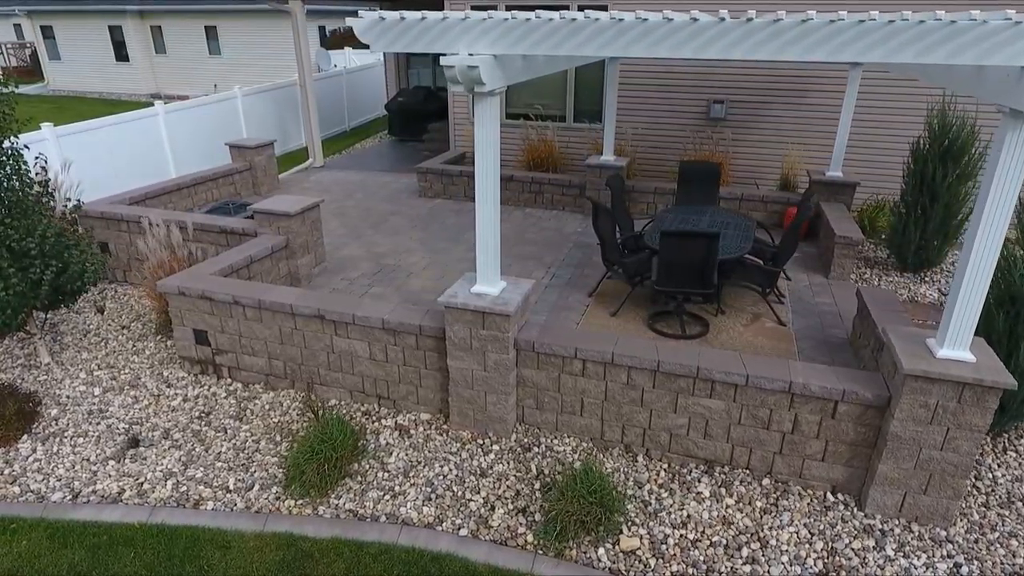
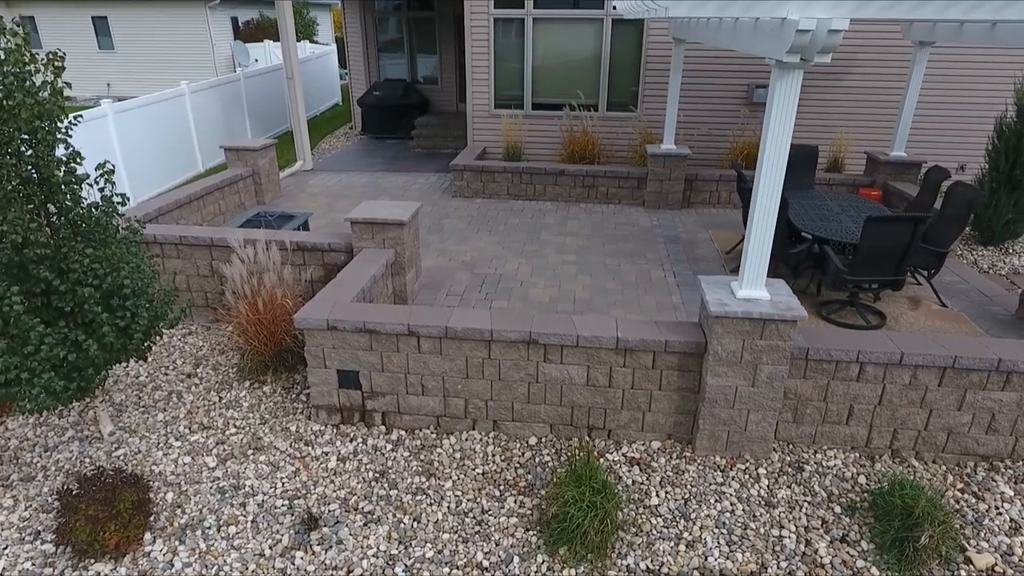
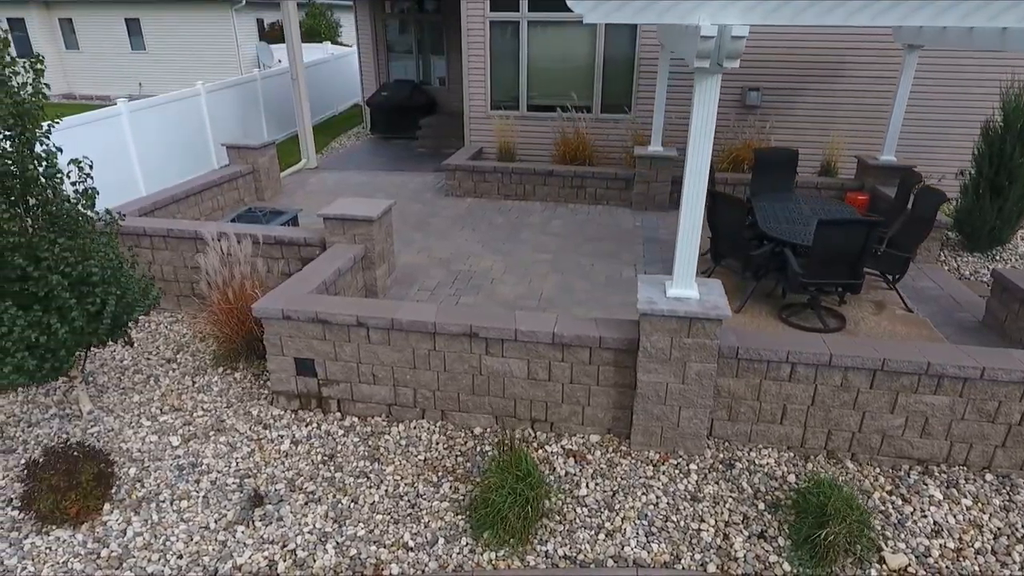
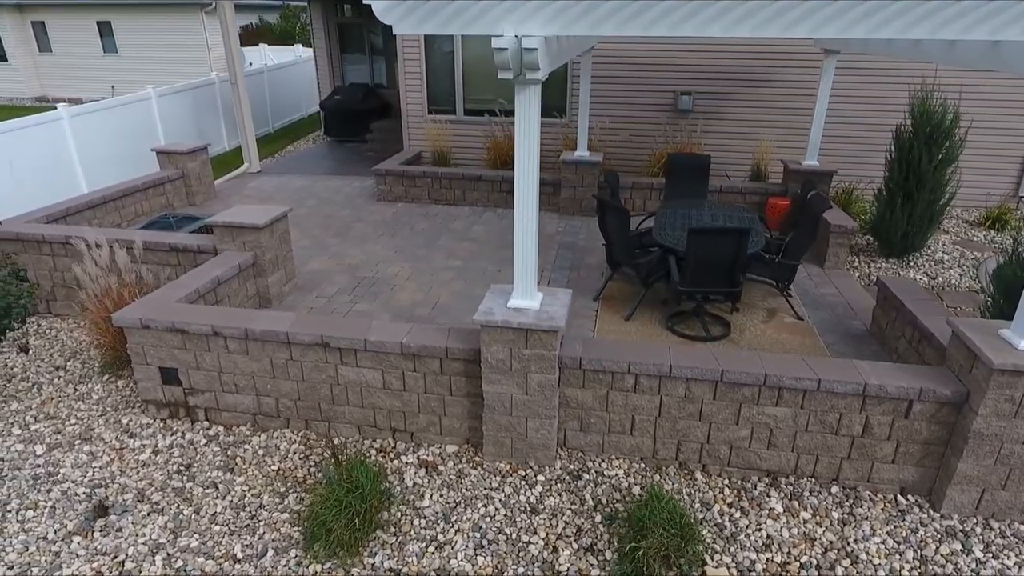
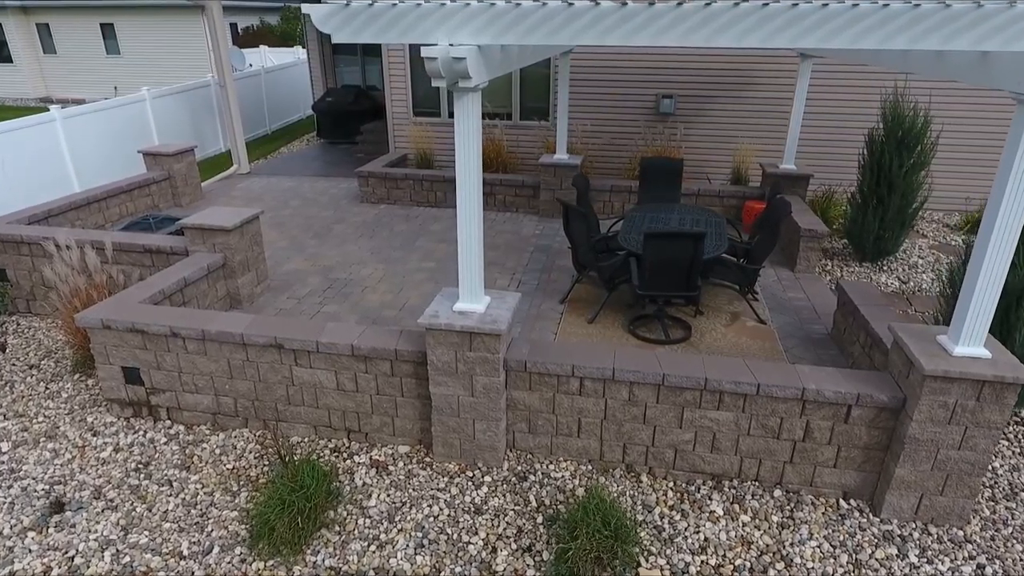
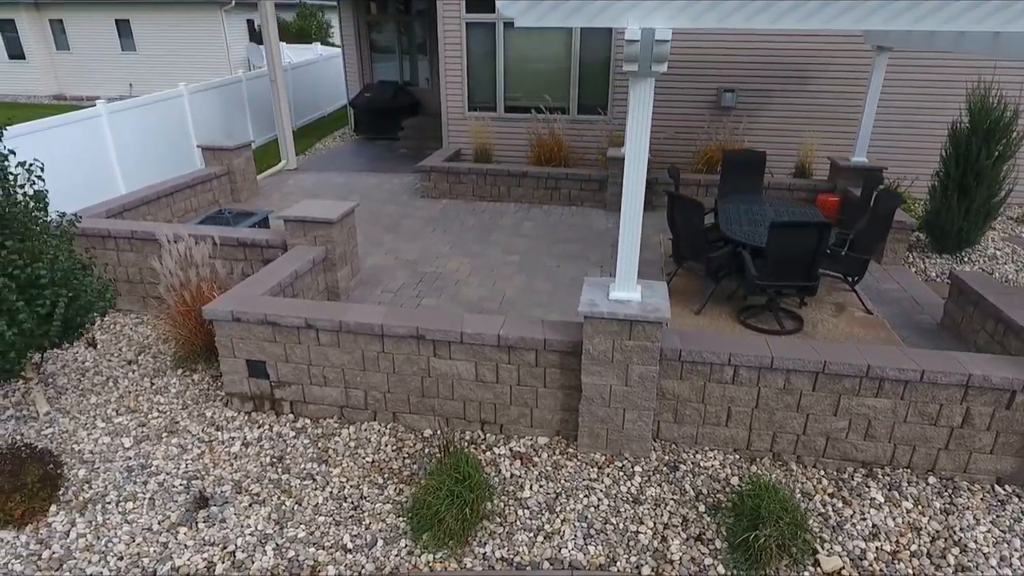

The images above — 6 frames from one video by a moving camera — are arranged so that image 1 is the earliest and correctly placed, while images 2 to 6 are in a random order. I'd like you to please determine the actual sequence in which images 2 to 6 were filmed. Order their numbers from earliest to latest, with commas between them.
5, 4, 6, 3, 2
